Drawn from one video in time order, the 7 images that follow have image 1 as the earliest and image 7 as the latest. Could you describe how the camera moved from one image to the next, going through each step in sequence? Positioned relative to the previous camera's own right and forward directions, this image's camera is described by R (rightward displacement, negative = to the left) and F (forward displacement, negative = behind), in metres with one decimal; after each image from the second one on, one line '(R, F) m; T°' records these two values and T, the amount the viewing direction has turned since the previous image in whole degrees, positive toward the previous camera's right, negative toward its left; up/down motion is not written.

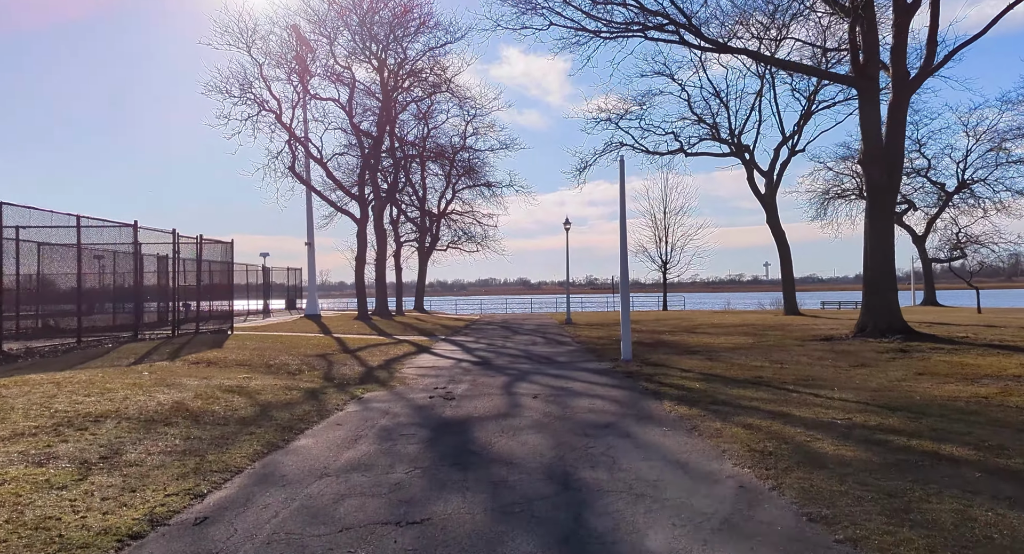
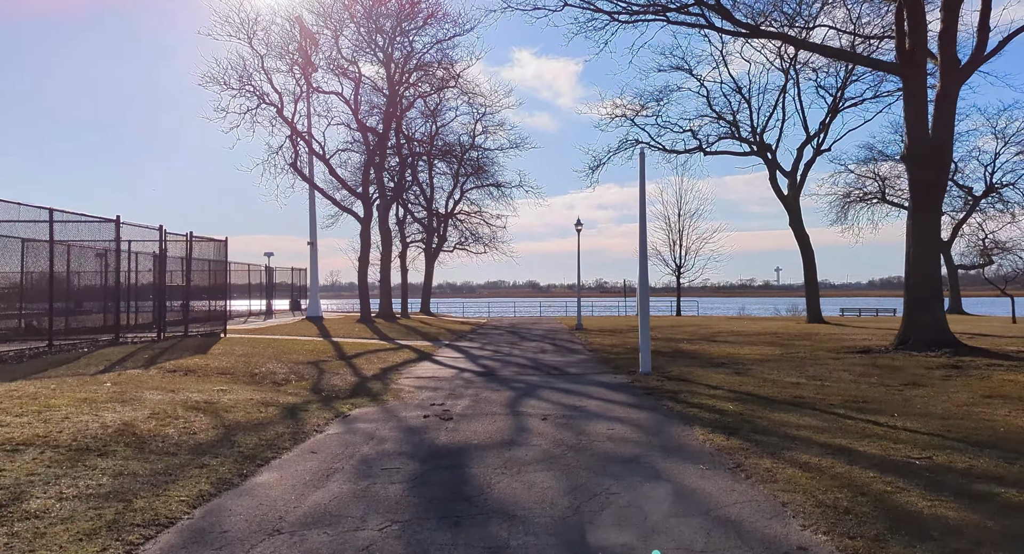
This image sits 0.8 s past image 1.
(0.0, +1.4) m; -1°
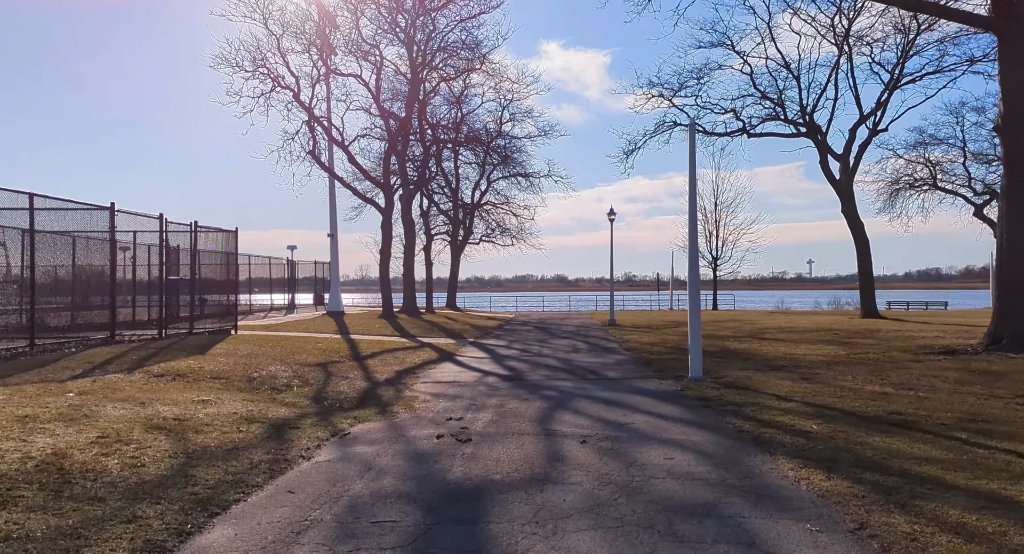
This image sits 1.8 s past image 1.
(0.0, +1.8) m; -2°
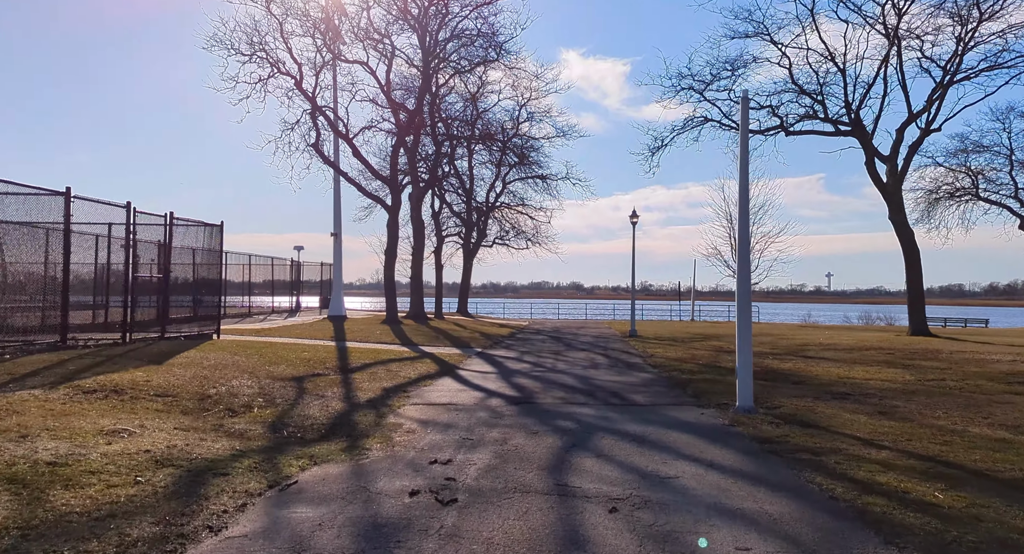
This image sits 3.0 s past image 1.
(+0.1, +2.3) m; -1°
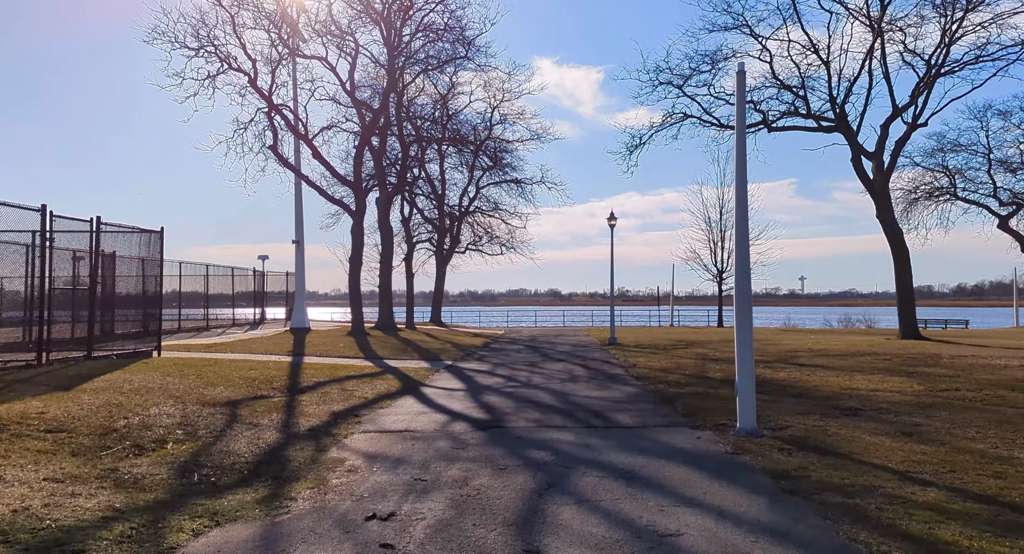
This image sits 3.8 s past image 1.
(+0.2, +1.5) m; +2°
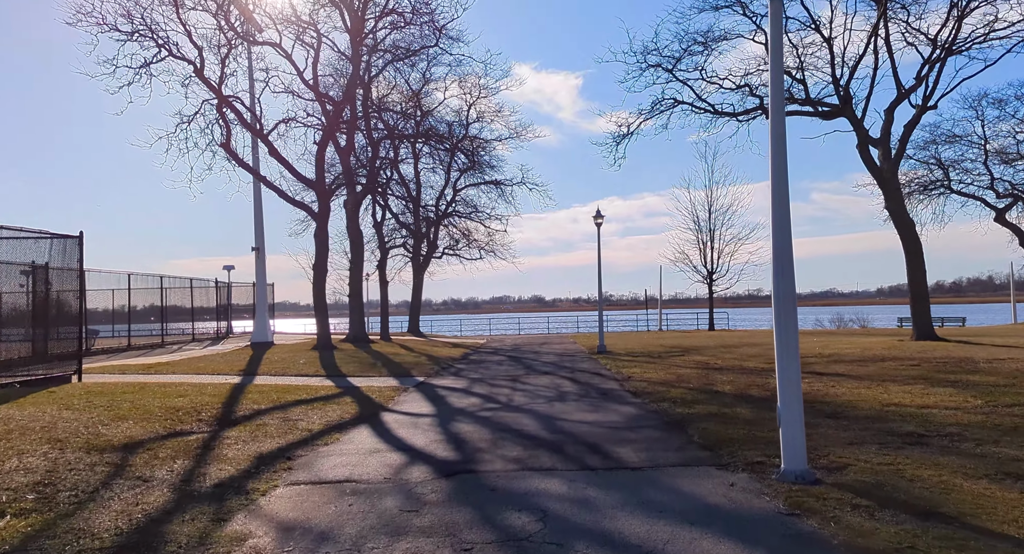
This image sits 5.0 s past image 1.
(+0.2, +2.3) m; +1°
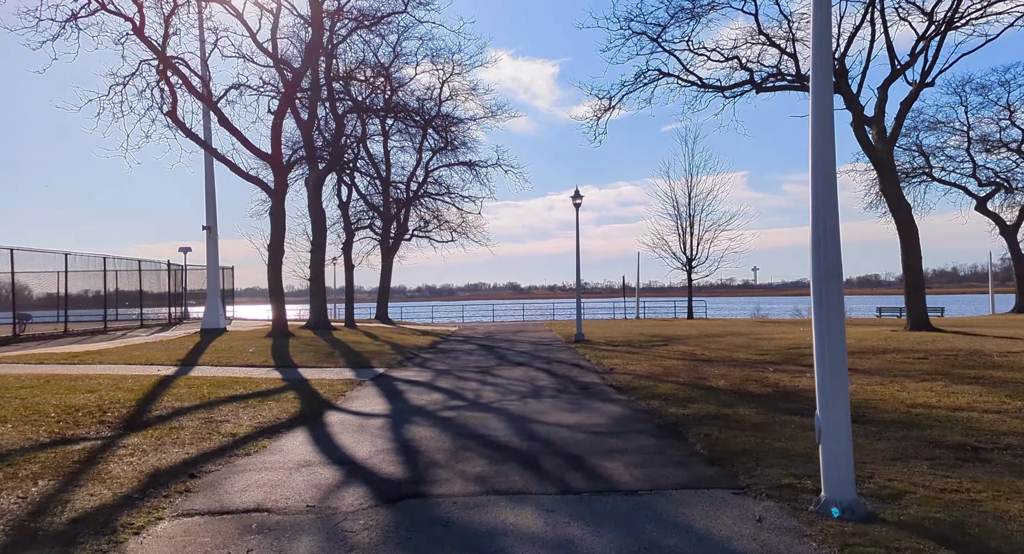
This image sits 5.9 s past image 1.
(+0.1, +1.7) m; +2°
